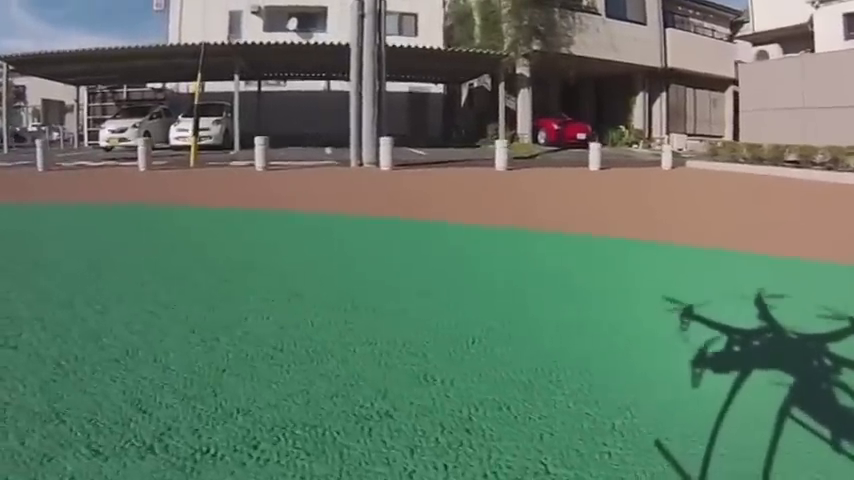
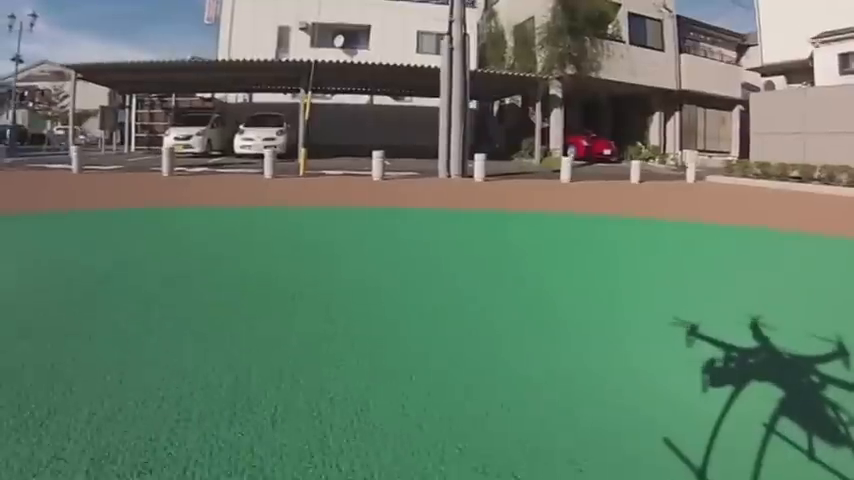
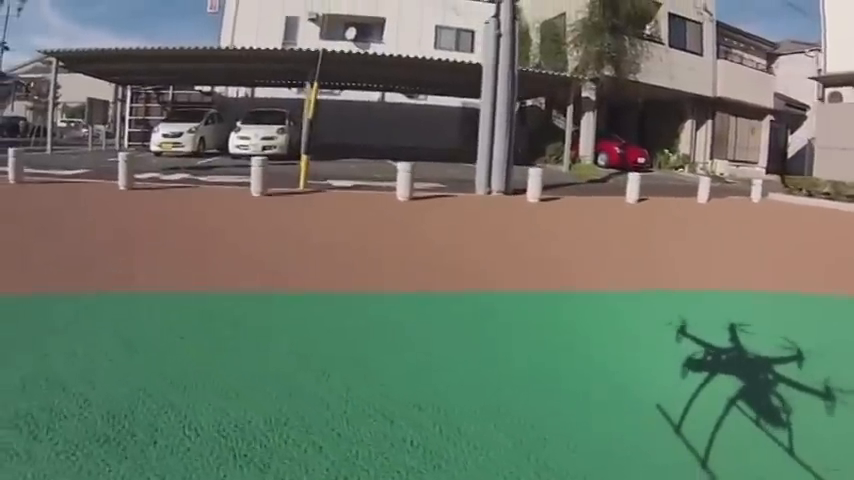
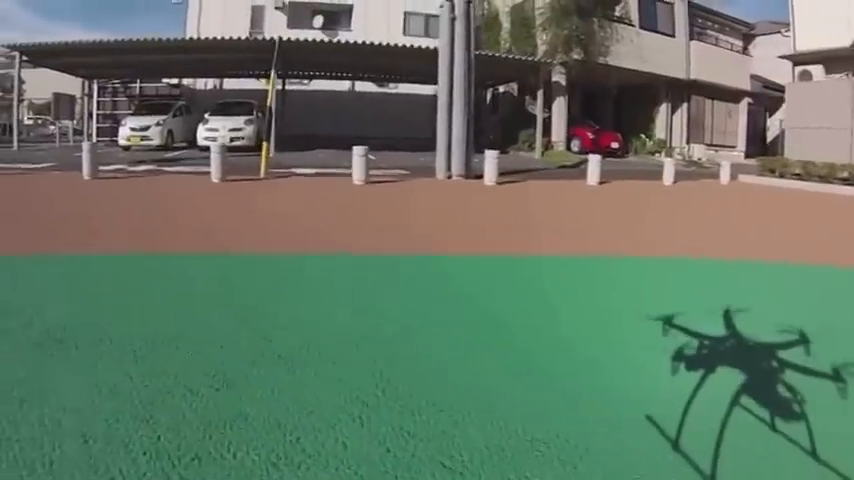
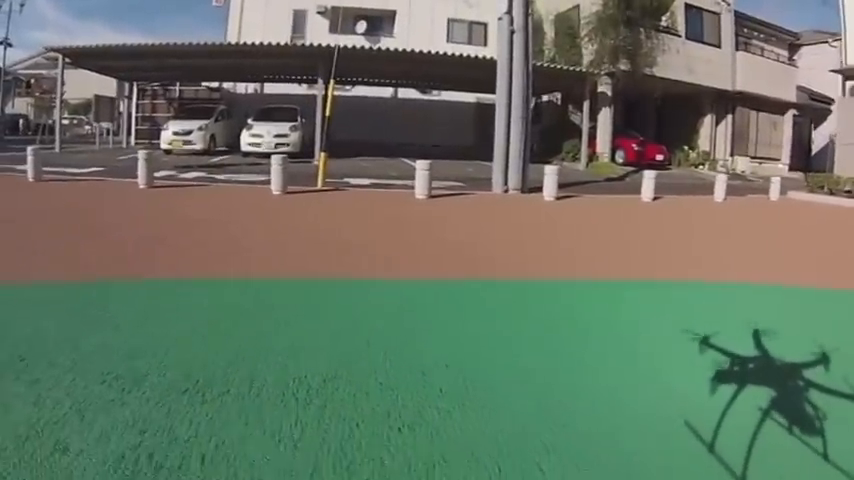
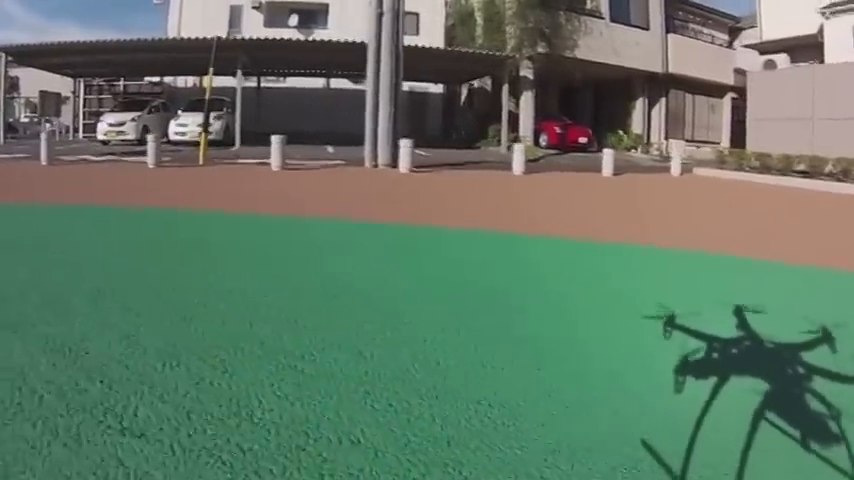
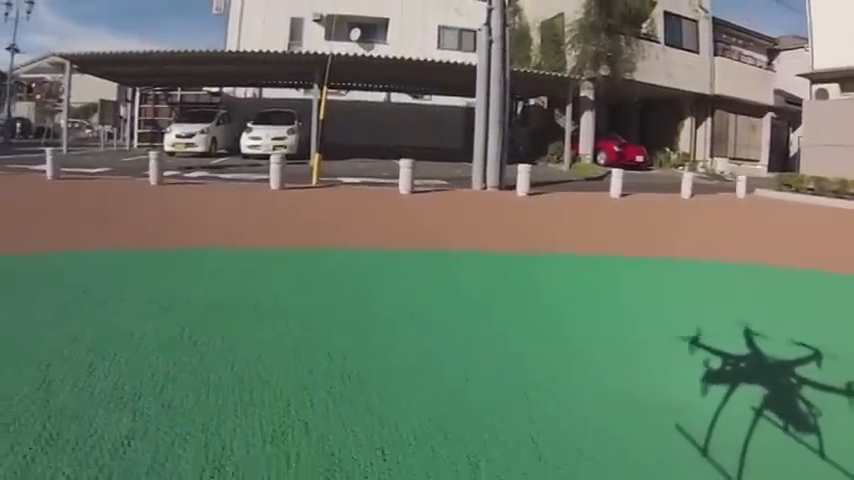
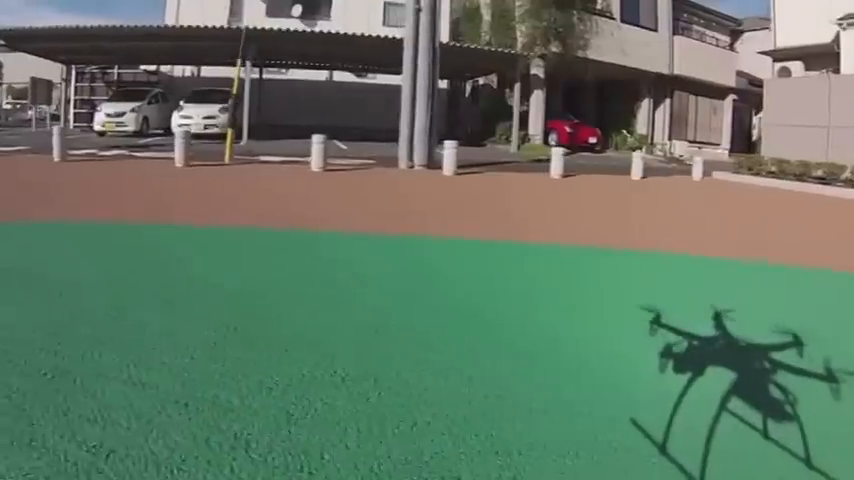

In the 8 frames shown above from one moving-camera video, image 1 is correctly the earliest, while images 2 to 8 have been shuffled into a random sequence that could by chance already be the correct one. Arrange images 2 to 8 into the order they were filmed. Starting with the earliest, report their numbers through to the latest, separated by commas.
6, 8, 4, 3, 5, 7, 2
